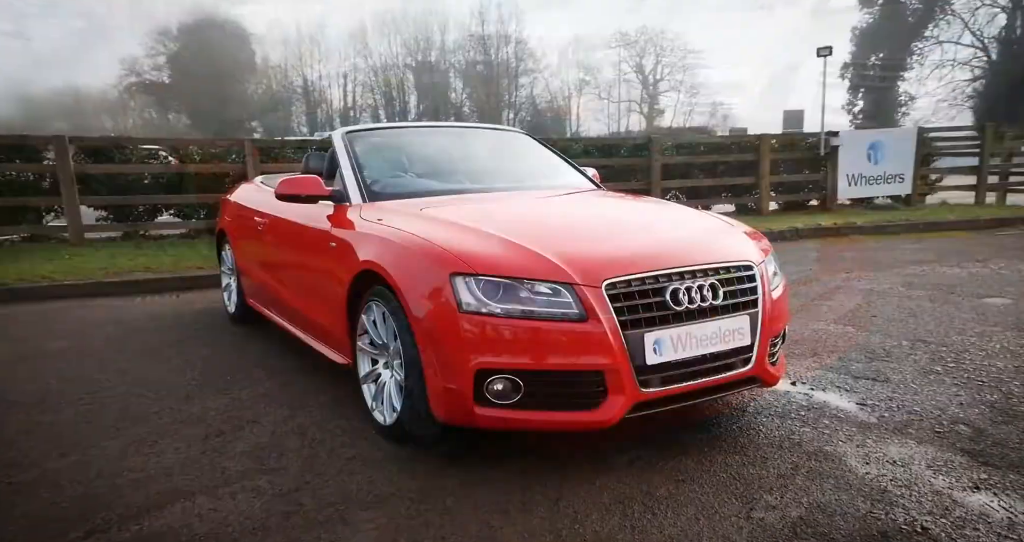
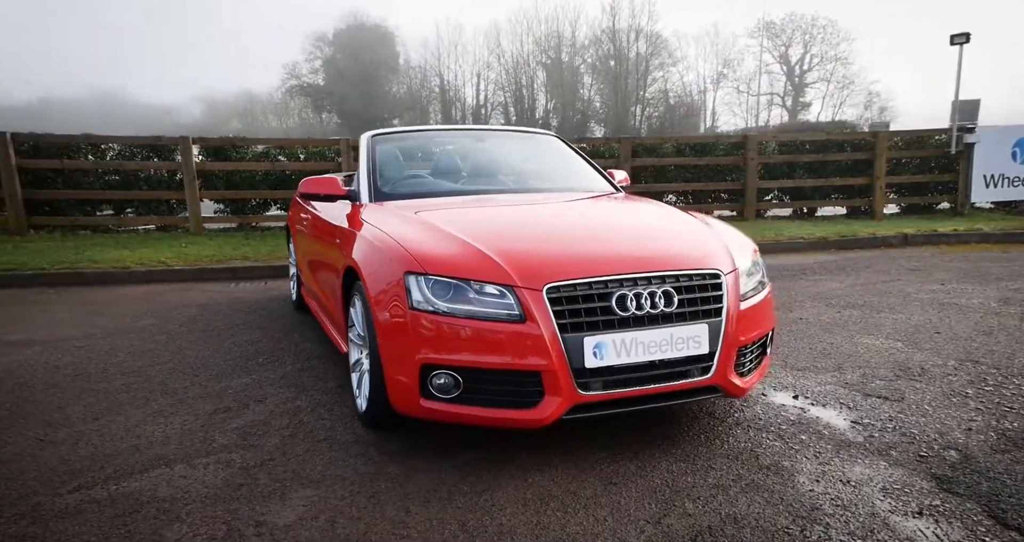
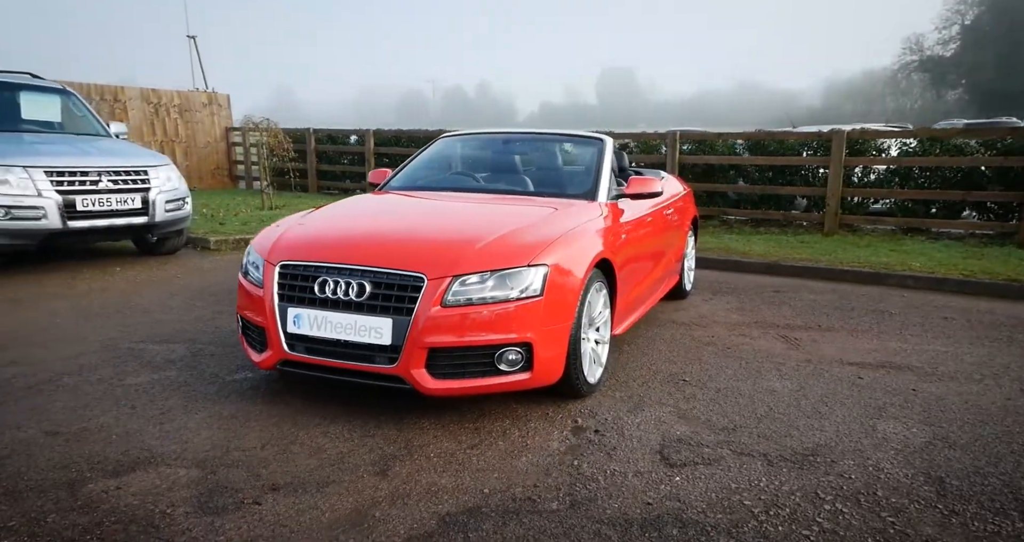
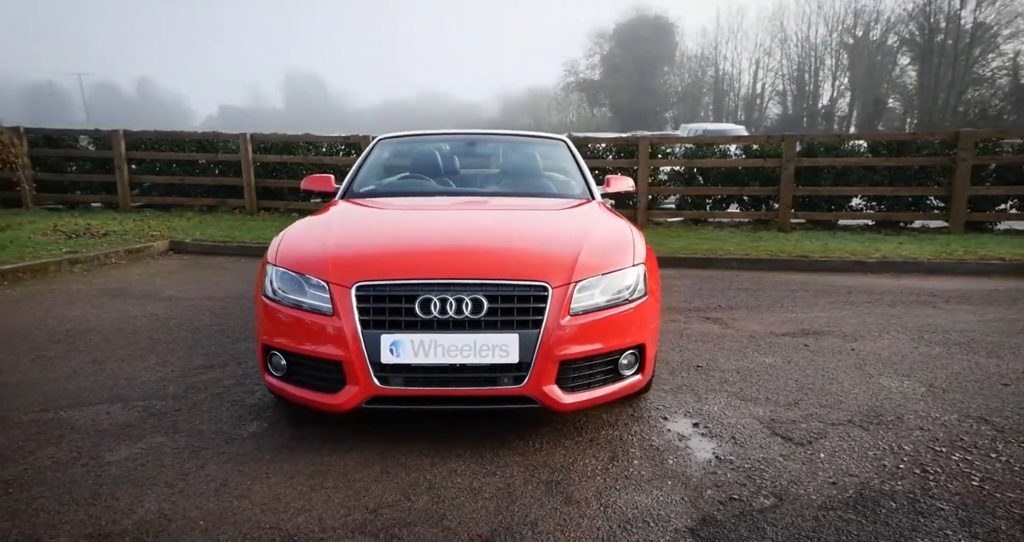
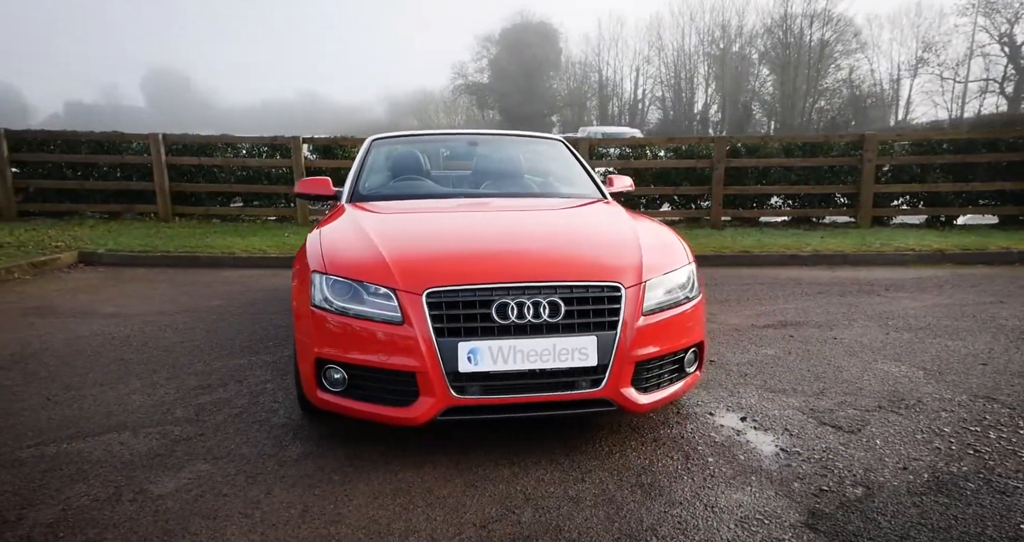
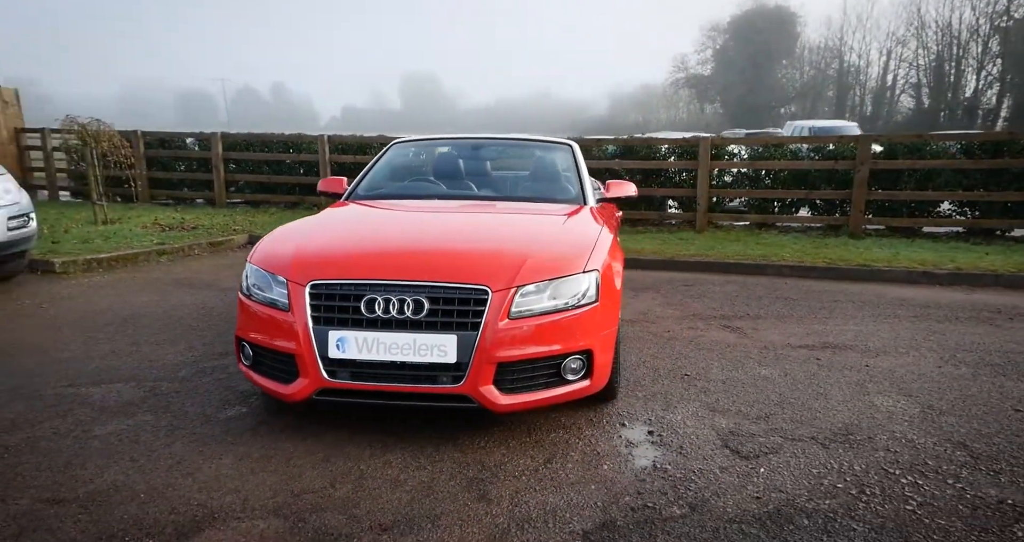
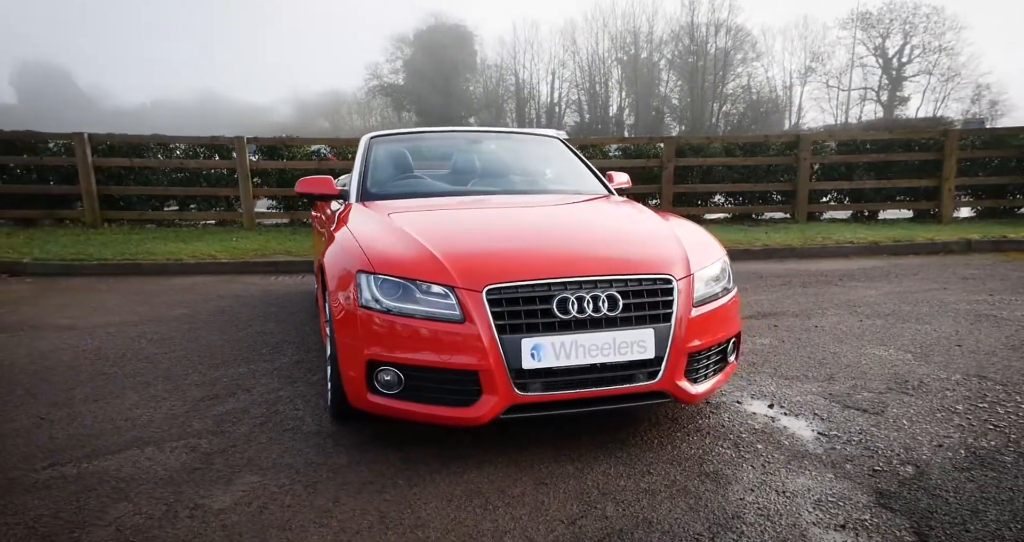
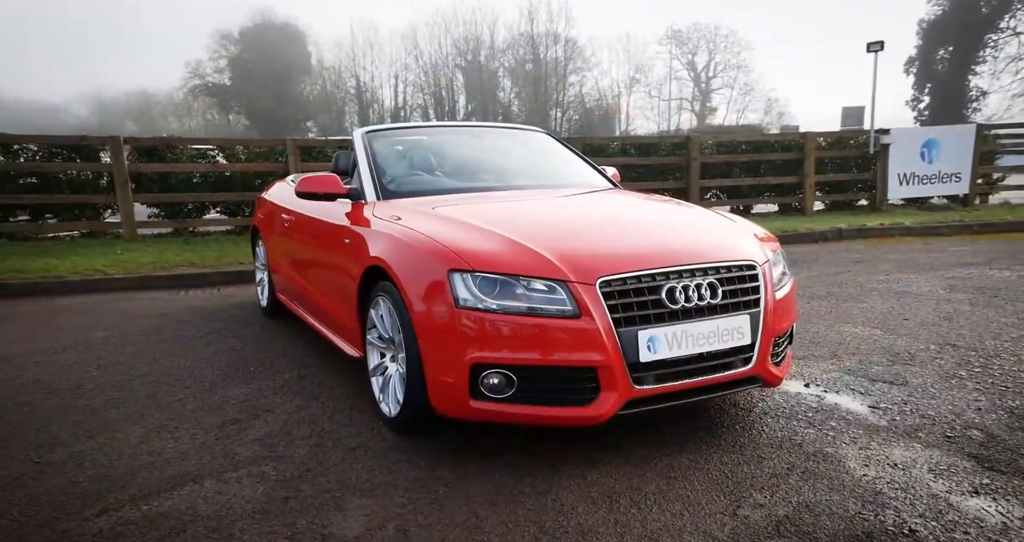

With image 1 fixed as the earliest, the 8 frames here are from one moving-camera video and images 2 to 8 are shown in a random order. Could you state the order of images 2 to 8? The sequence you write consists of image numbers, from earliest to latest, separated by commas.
8, 2, 7, 5, 4, 6, 3
